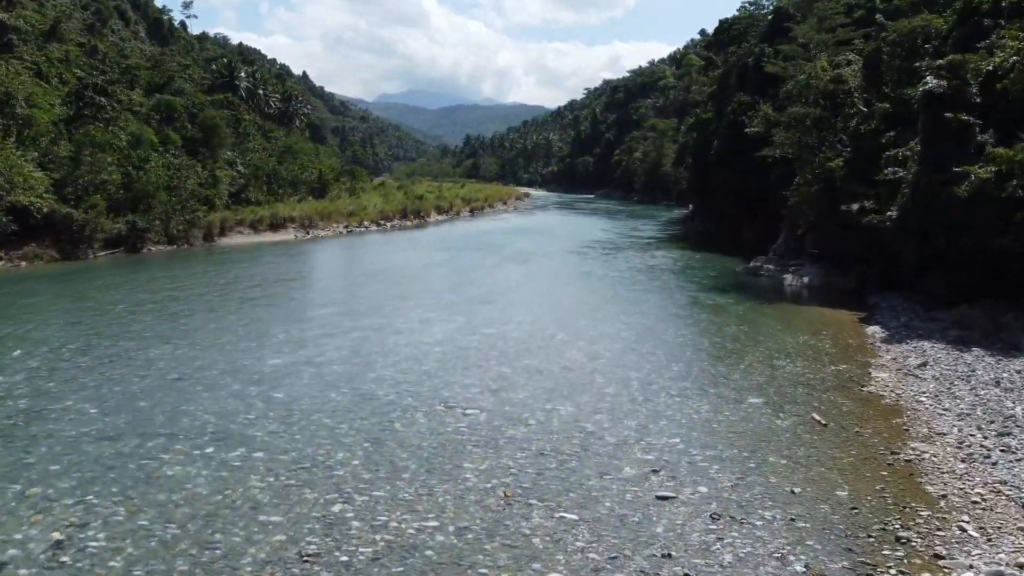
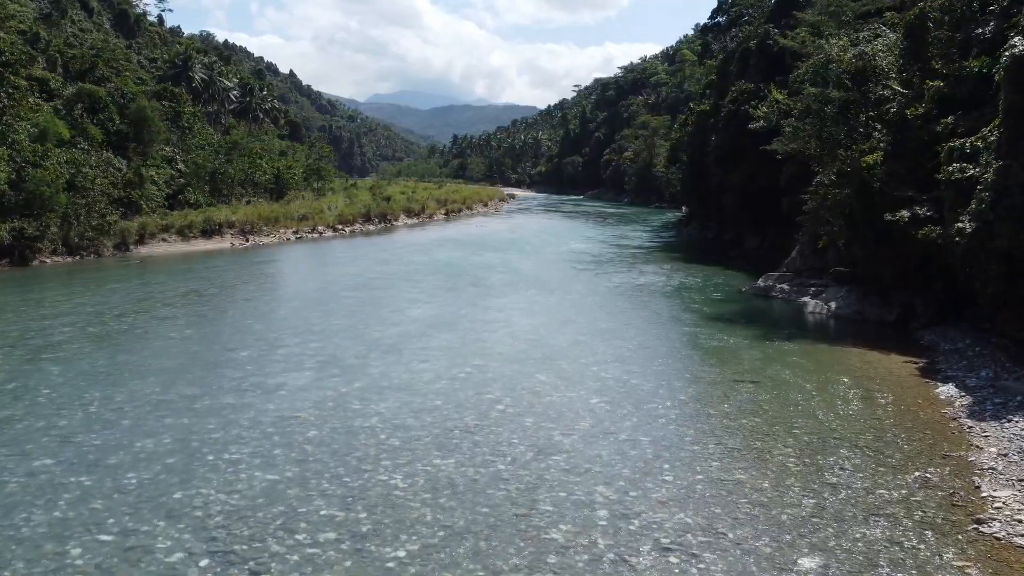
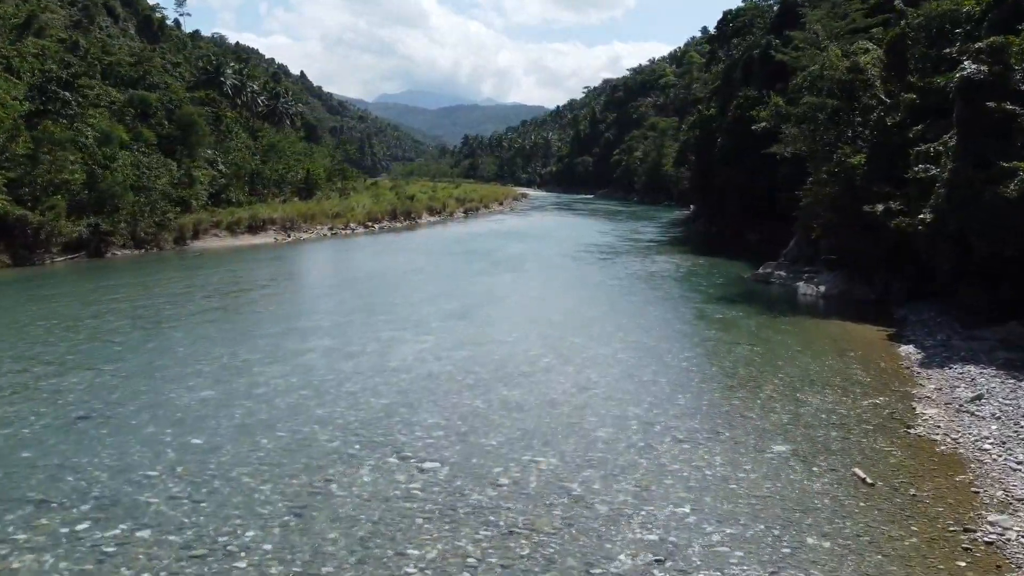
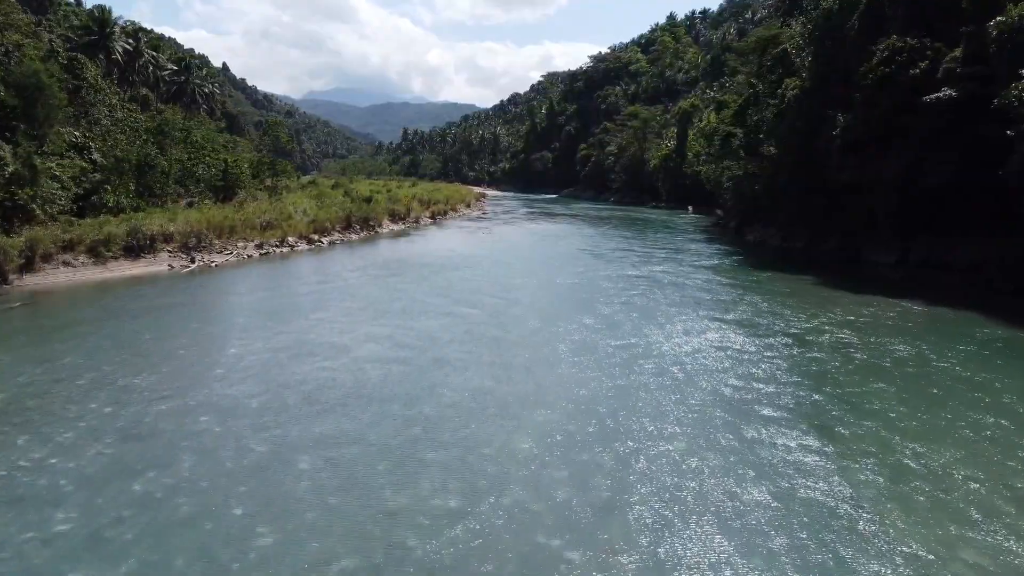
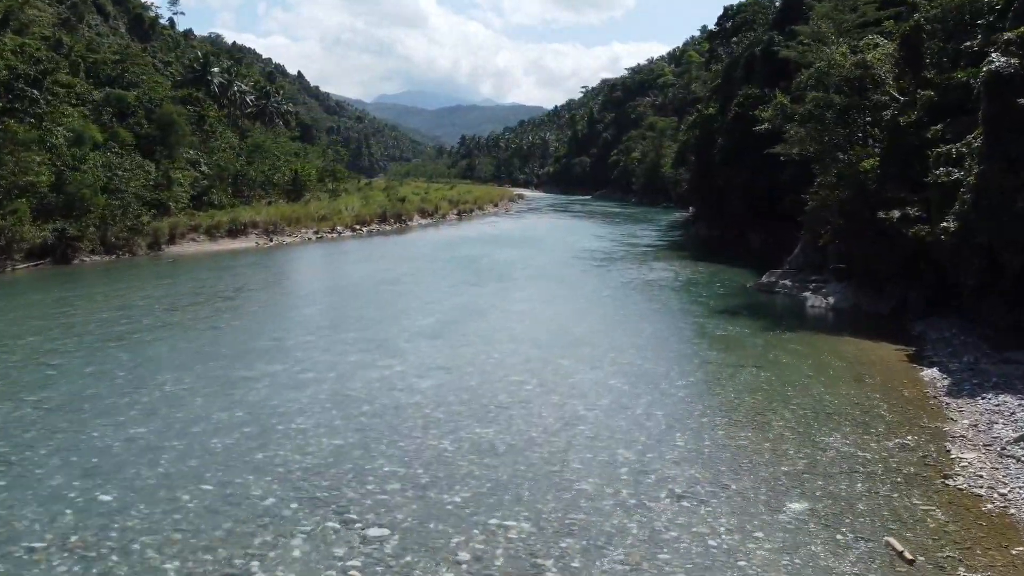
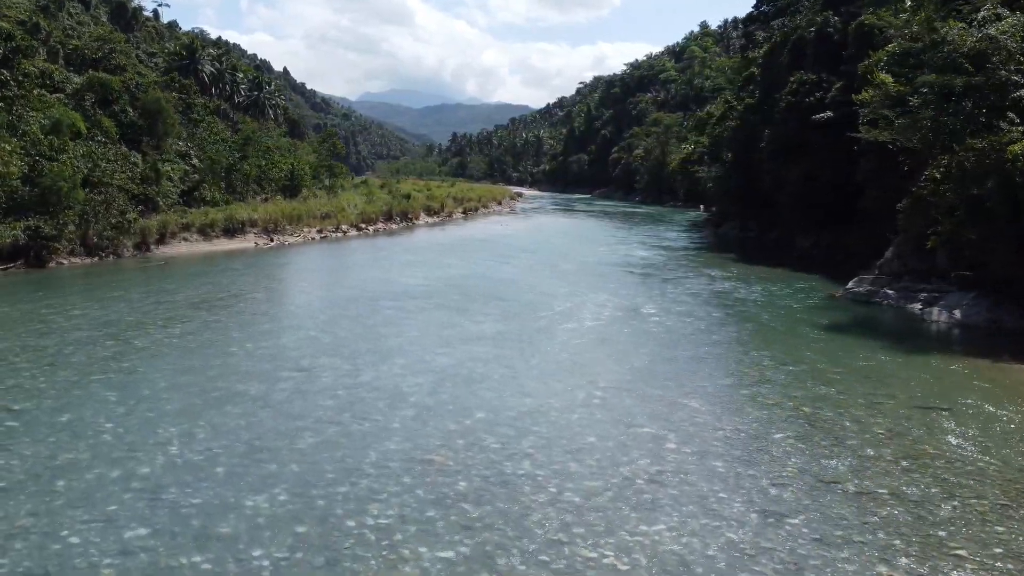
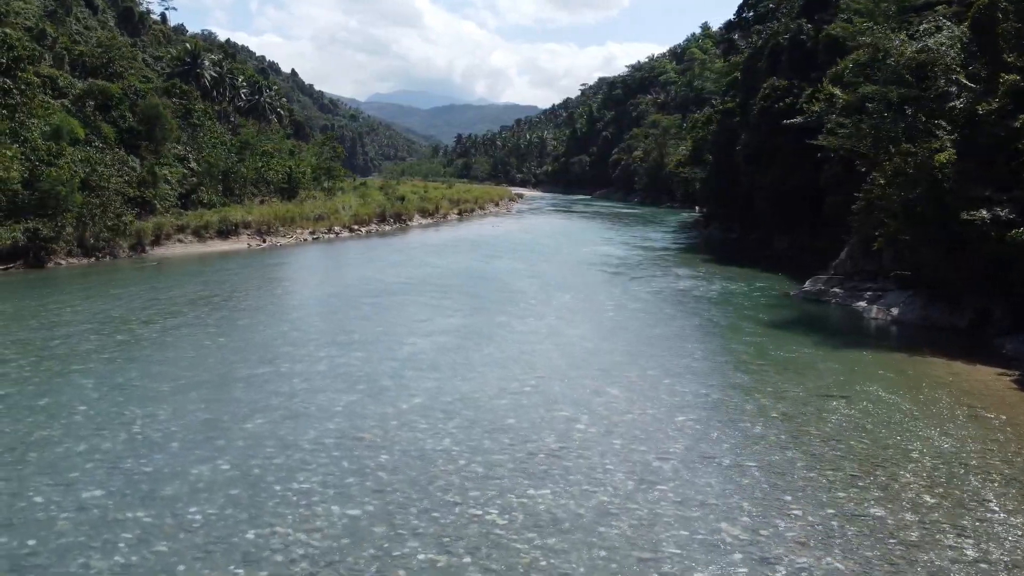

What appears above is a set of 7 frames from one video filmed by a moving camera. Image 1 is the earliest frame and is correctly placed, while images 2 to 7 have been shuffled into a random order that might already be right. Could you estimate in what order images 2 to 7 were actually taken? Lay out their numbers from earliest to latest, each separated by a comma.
3, 5, 2, 7, 6, 4
